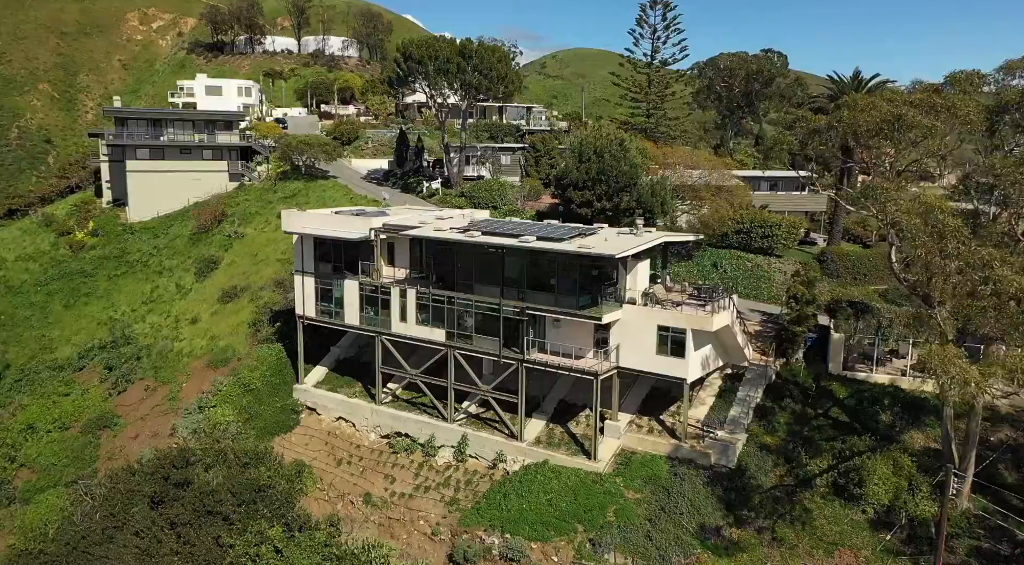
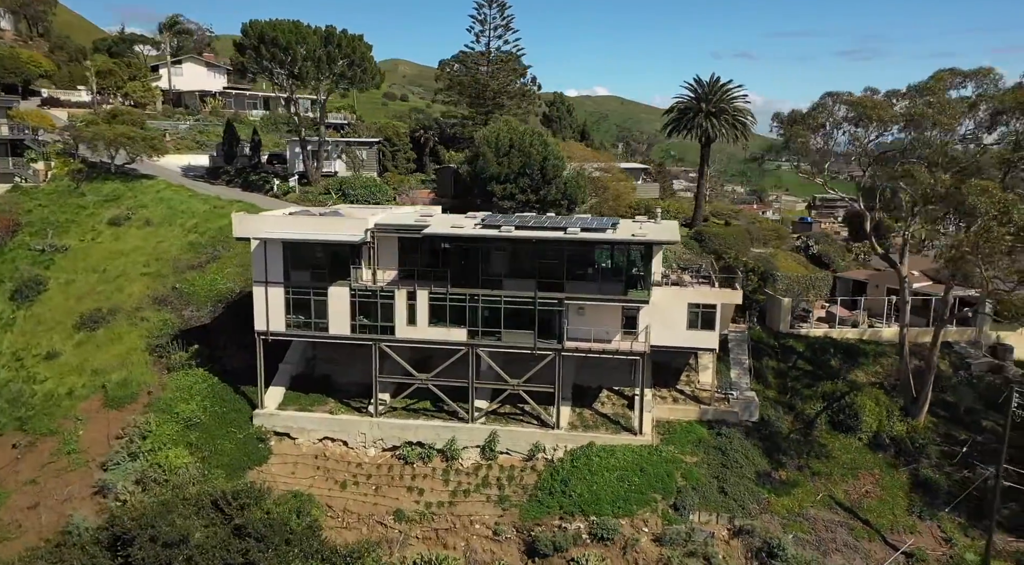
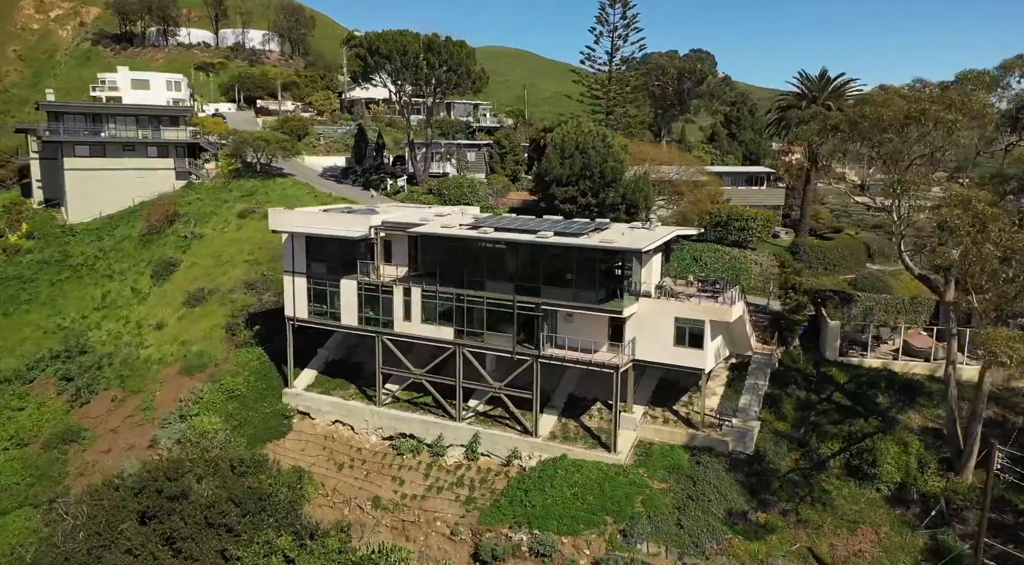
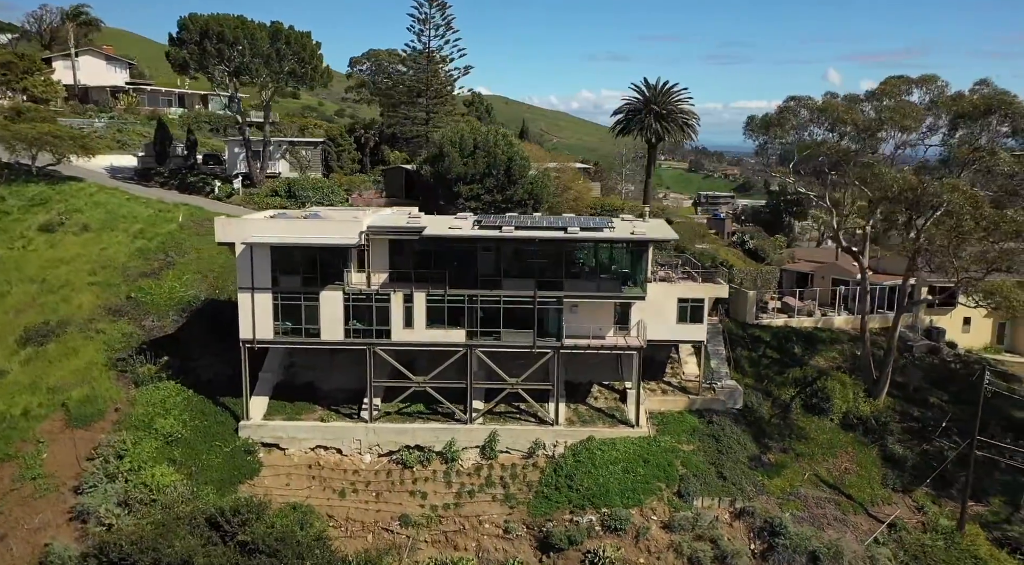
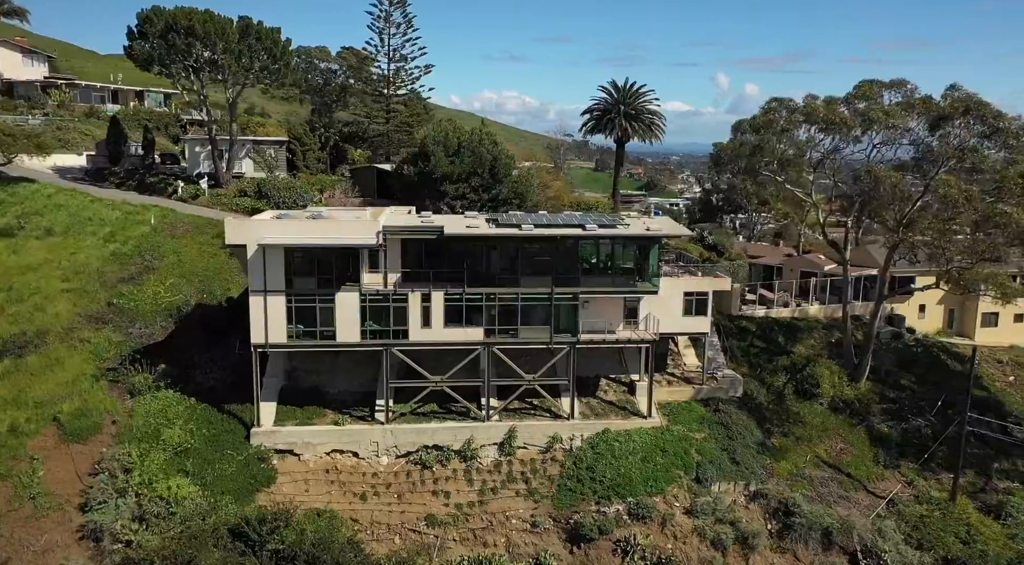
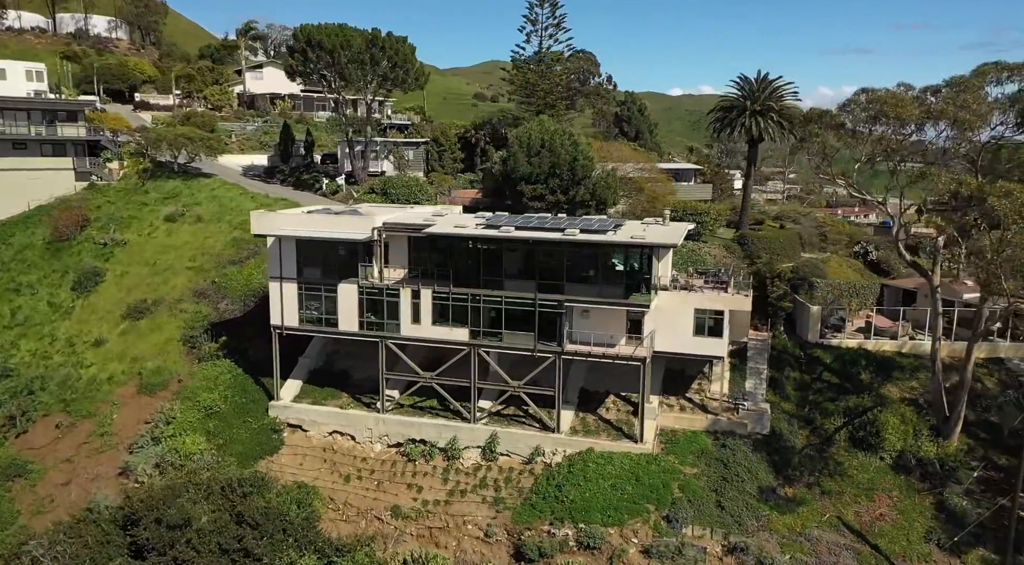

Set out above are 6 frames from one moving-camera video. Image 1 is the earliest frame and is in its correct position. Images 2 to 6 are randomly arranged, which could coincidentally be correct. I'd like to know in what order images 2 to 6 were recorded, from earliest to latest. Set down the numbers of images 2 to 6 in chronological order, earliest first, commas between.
3, 6, 2, 4, 5
